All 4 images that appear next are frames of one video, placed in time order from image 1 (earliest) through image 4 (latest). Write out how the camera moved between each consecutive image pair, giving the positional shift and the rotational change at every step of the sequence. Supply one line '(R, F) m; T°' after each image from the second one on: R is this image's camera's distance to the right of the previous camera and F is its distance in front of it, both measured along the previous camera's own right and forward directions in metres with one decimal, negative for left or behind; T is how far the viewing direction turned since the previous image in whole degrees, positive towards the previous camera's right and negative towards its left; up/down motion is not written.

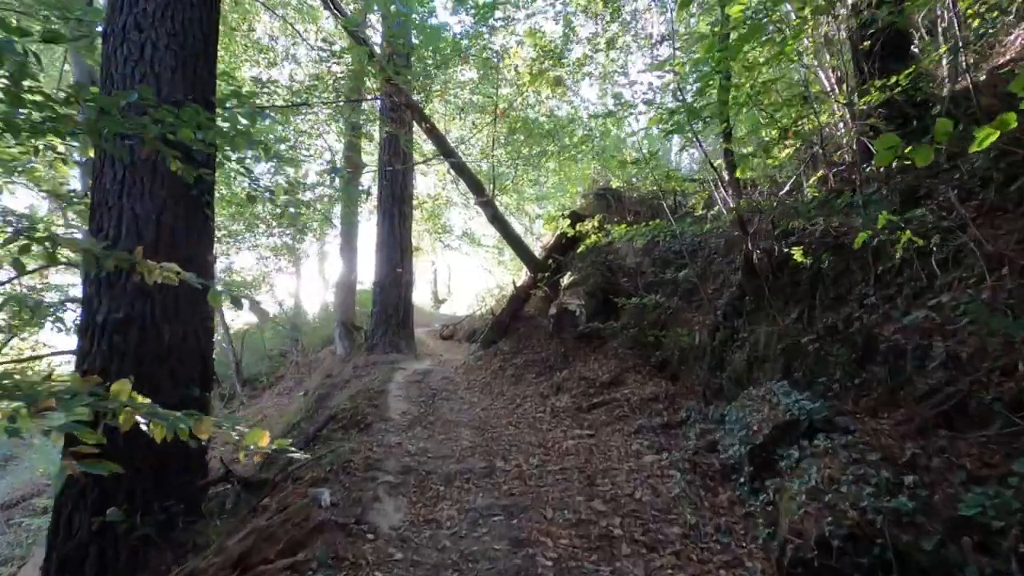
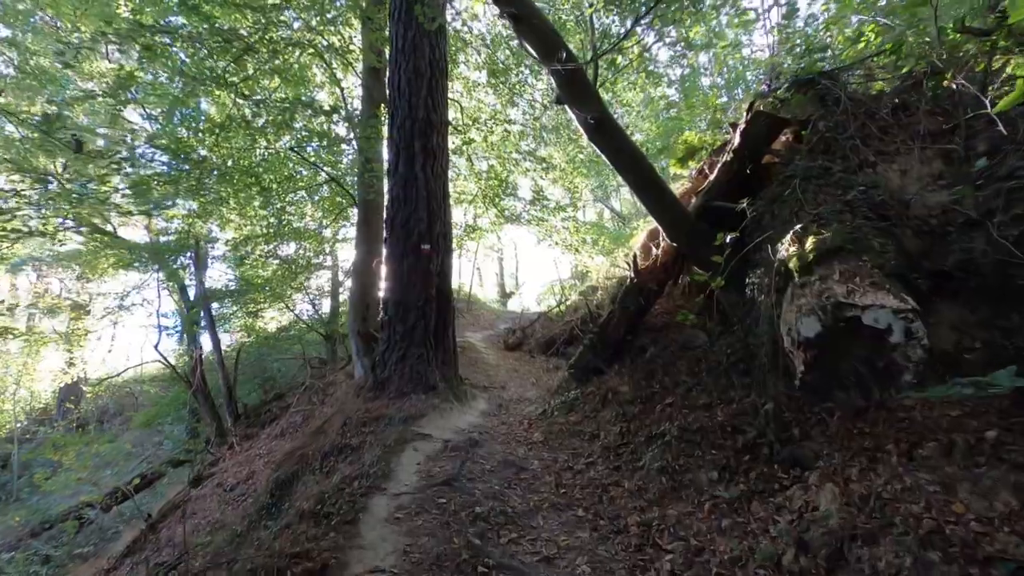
(-0.6, +5.8) m; -7°
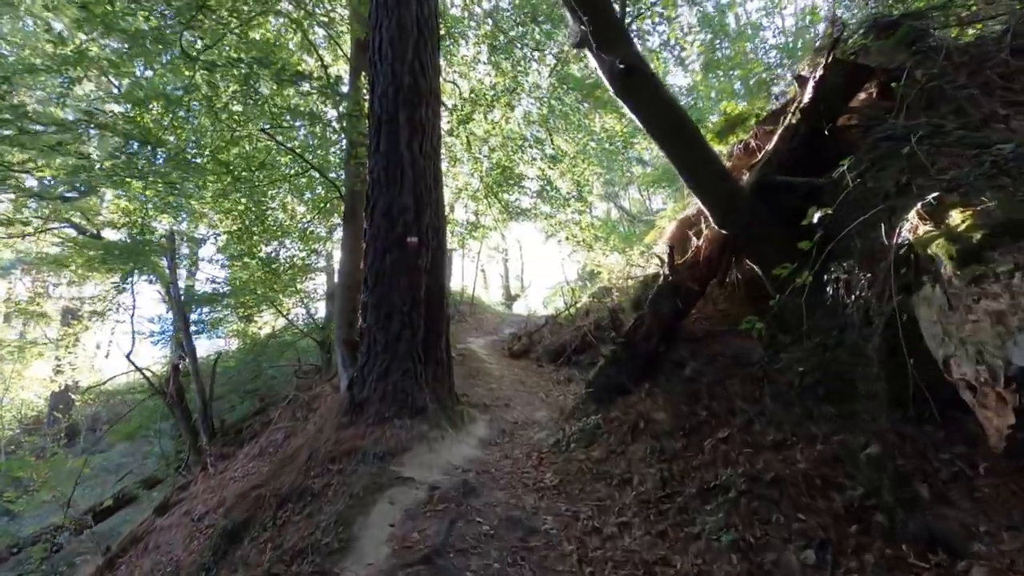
(0.0, +1.3) m; -1°
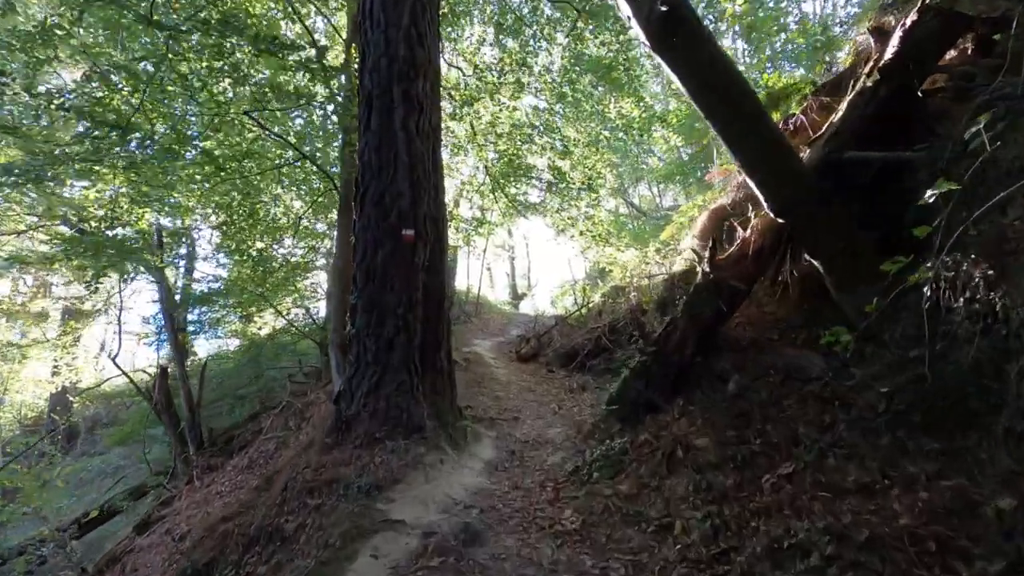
(0.0, +0.8) m; -1°
